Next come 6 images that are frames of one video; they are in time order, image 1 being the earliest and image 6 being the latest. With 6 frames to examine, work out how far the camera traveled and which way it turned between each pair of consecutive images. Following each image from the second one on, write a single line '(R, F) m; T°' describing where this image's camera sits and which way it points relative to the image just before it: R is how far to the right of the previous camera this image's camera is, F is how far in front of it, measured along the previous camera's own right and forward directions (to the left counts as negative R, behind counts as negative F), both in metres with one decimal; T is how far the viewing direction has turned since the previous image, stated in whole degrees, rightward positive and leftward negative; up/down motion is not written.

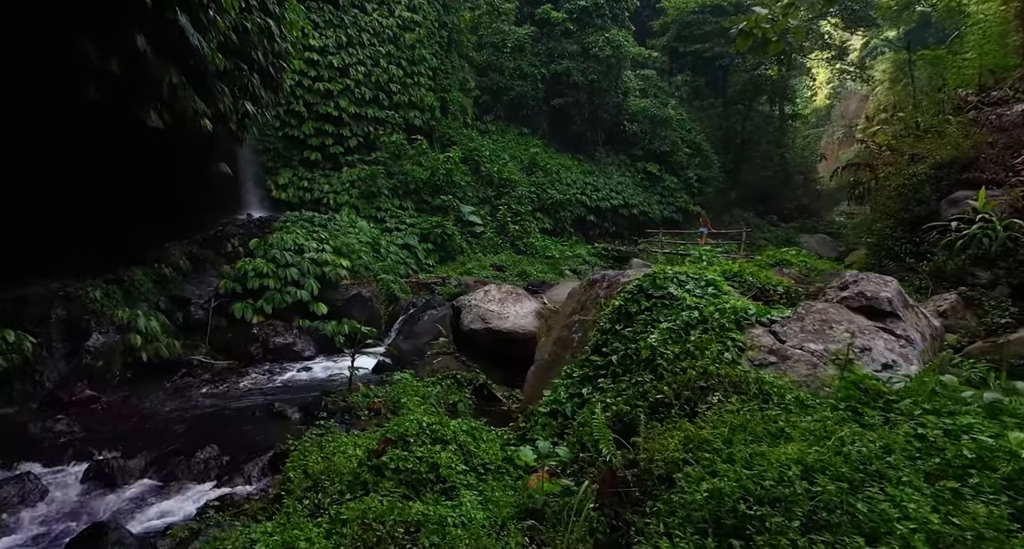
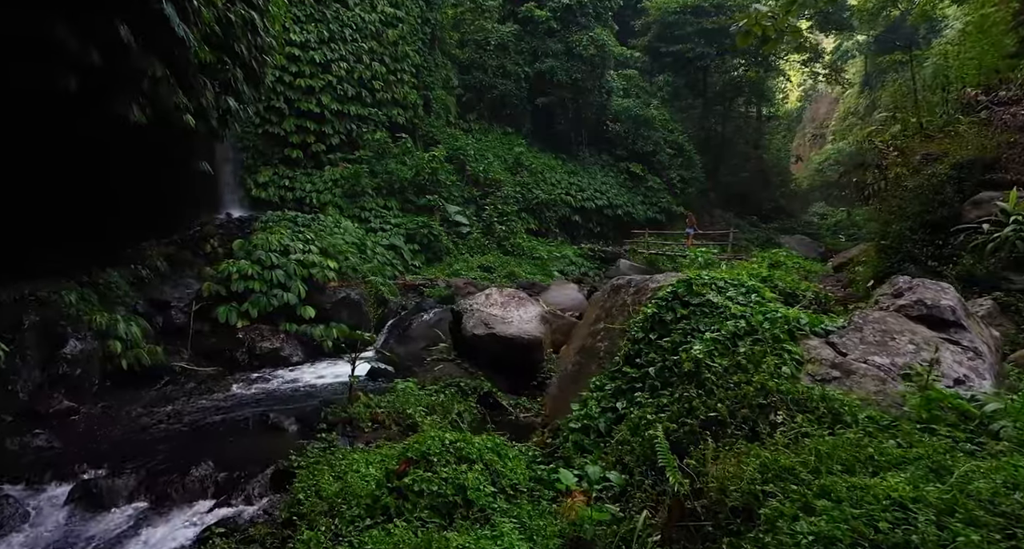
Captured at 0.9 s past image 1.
(-0.2, +0.2) m; +2°
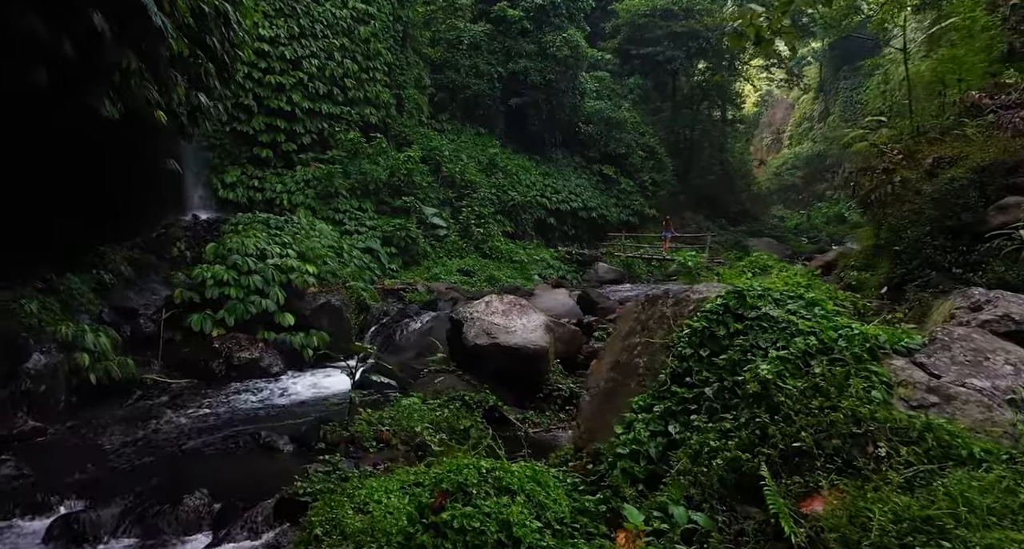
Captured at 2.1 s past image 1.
(-0.4, +0.2) m; +3°
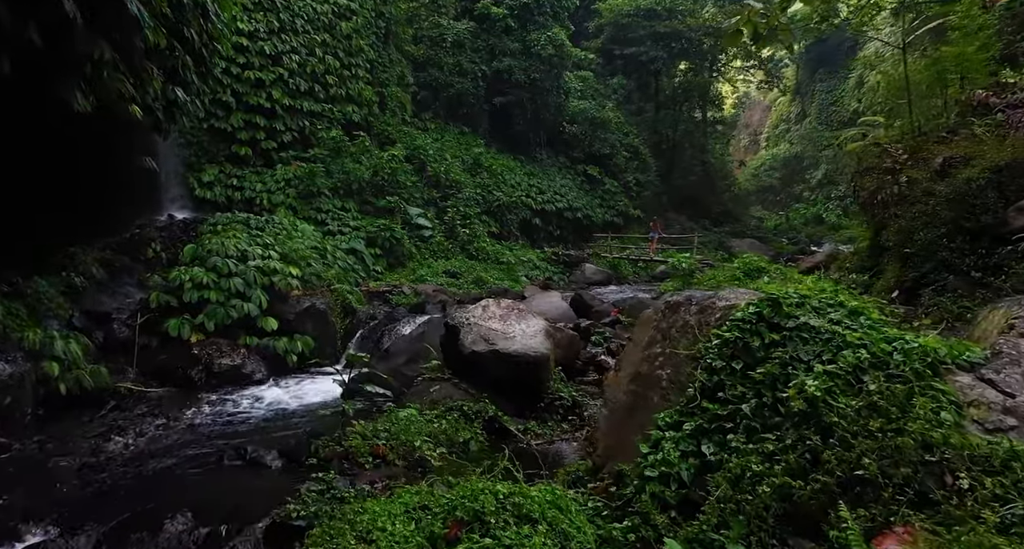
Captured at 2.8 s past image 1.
(-0.2, +0.2) m; +2°
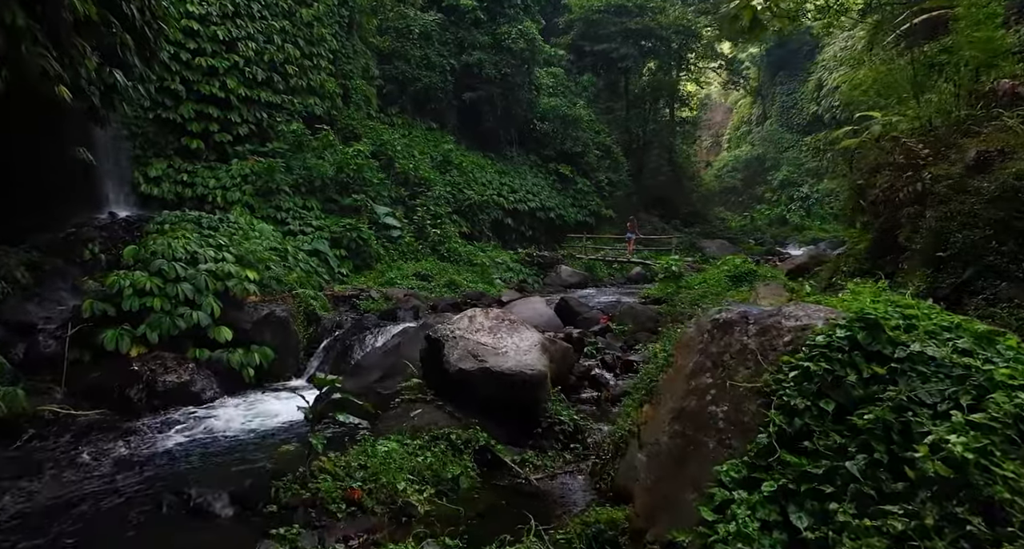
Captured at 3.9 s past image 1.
(-0.2, +0.6) m; +3°
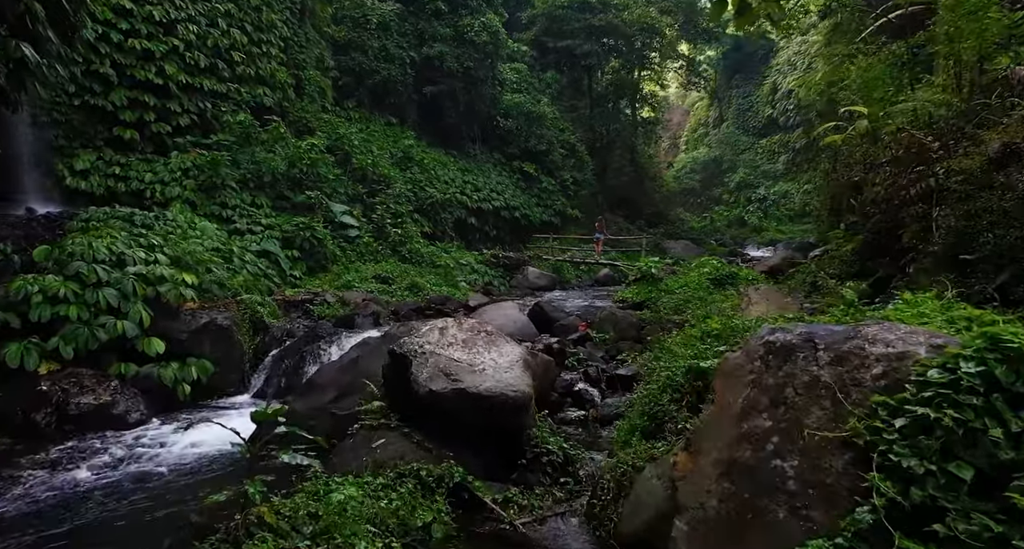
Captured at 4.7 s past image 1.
(-0.1, +0.6) m; +4°
